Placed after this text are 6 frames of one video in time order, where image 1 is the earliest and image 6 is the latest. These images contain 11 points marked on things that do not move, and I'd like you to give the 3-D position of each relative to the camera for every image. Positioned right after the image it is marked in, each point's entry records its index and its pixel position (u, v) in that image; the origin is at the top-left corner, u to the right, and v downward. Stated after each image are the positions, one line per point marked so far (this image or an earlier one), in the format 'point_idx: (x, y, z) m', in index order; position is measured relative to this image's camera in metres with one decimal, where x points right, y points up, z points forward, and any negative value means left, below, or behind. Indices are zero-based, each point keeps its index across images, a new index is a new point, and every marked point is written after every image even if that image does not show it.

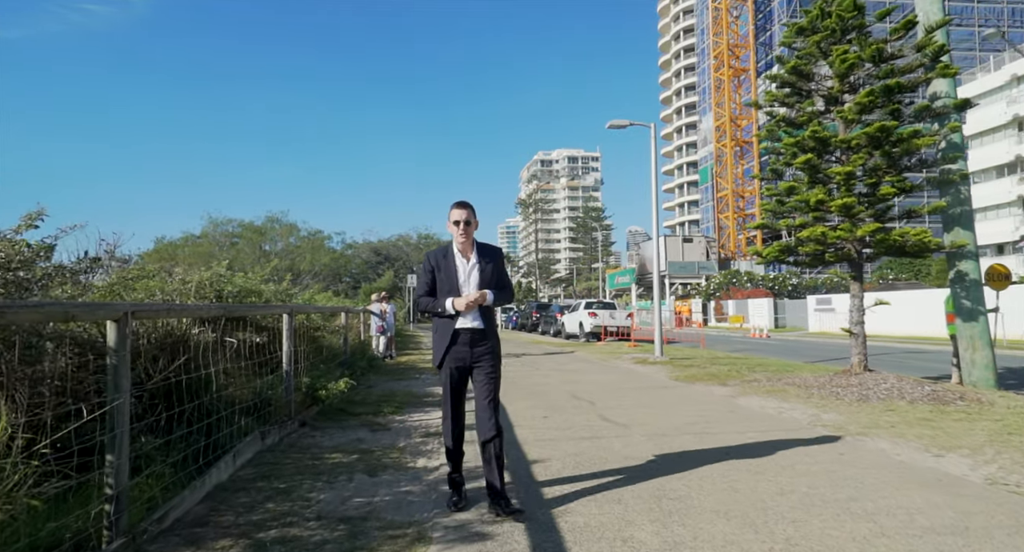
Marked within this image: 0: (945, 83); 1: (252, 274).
0: (+6.3, +2.8, +8.9) m
1: (-3.8, 0.0, +9.1) m
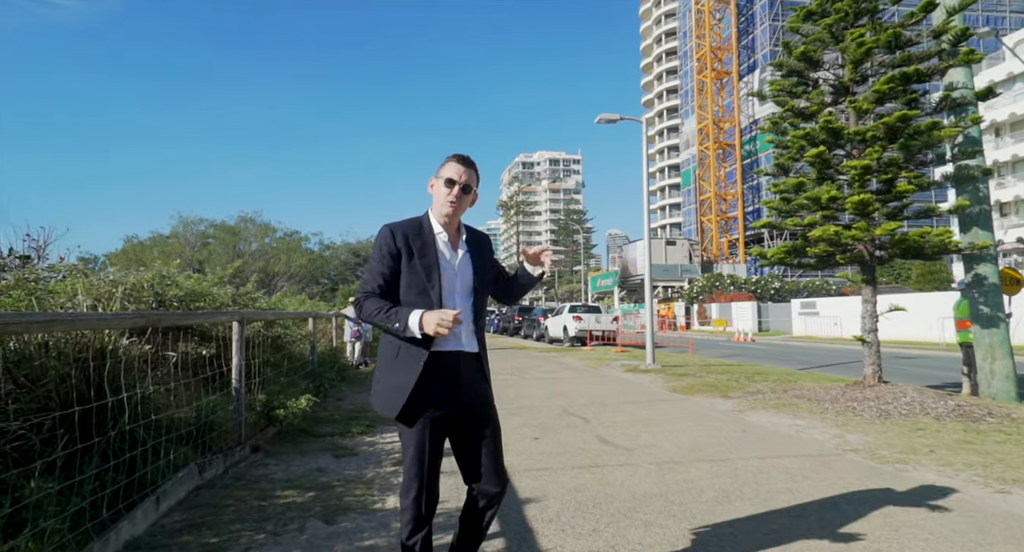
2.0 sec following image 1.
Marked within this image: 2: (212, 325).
0: (+6.1, +2.8, +8.3) m
1: (-4.0, 0.0, +8.2) m
2: (-2.7, -0.4, +5.4) m
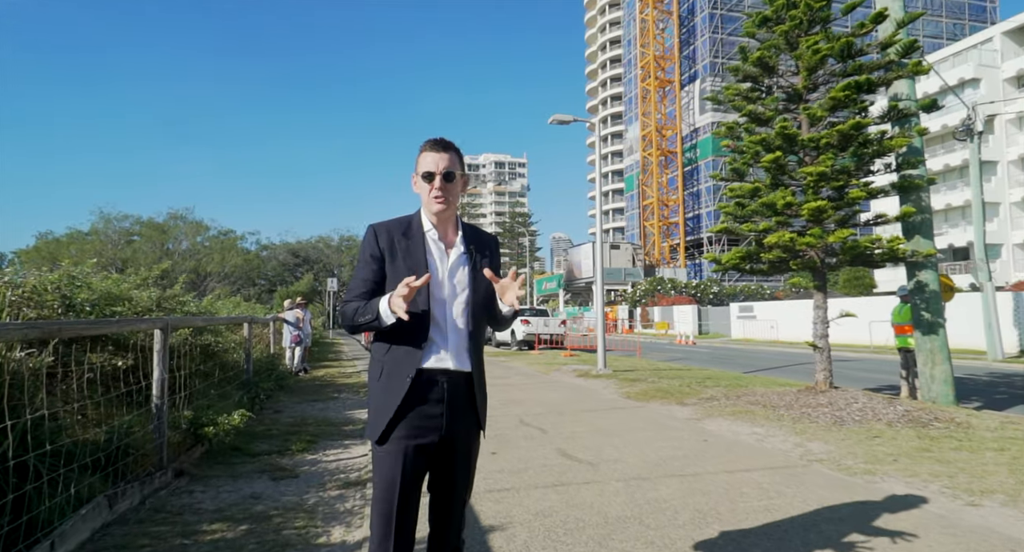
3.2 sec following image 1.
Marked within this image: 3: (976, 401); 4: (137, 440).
0: (+5.5, +2.7, +8.5) m
1: (-4.6, 0.0, +7.4) m
2: (-3.0, -0.5, +4.8) m
3: (+8.0, -2.2, +10.5) m
4: (-2.7, -1.2, +4.4) m
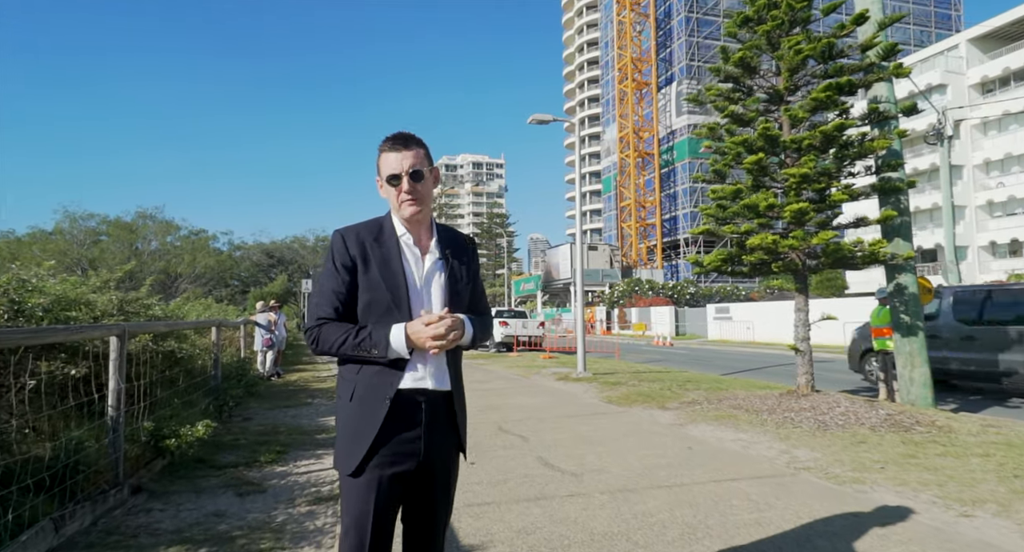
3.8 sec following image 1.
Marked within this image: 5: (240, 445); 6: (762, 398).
0: (+5.2, +2.6, +8.5) m
1: (-4.9, 0.0, +7.0) m
2: (-3.1, -0.5, +4.4) m
3: (+7.6, -2.2, +10.6) m
4: (-2.8, -1.2, +4.1) m
5: (-2.7, -1.7, +6.1) m
6: (+3.4, -1.7, +8.4) m
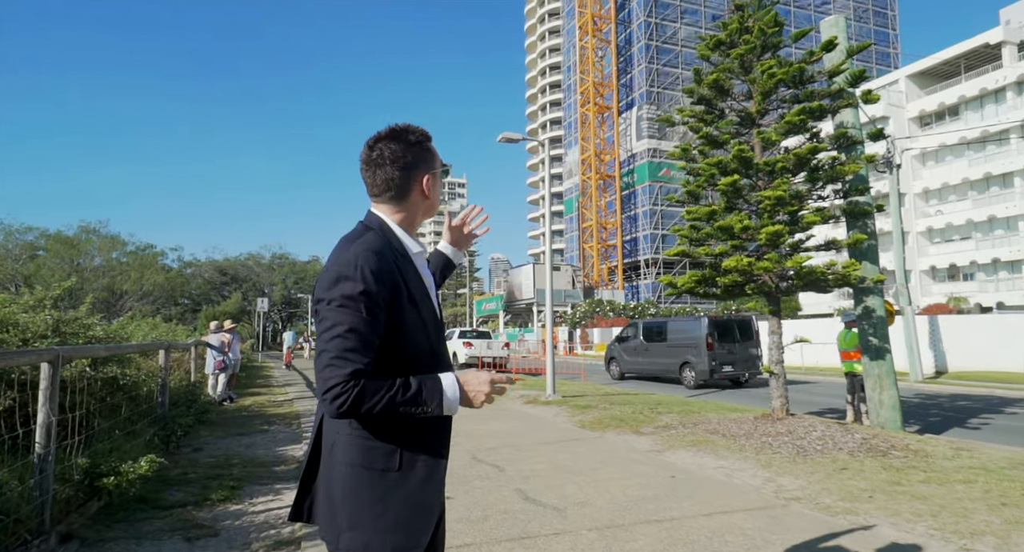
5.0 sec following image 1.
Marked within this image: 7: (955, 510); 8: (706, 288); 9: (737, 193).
0: (+4.8, +2.3, +8.6) m
1: (-5.1, -0.2, +6.4) m
2: (-3.3, -0.6, +3.9) m
3: (+7.1, -2.6, +10.7) m
4: (-2.9, -1.3, +3.6) m
5: (-2.9, -1.8, +5.6) m
6: (+3.0, -2.0, +8.3) m
7: (+3.3, -1.7, +4.5) m
8: (+2.8, -0.2, +8.8) m
9: (+3.1, +1.1, +8.3) m
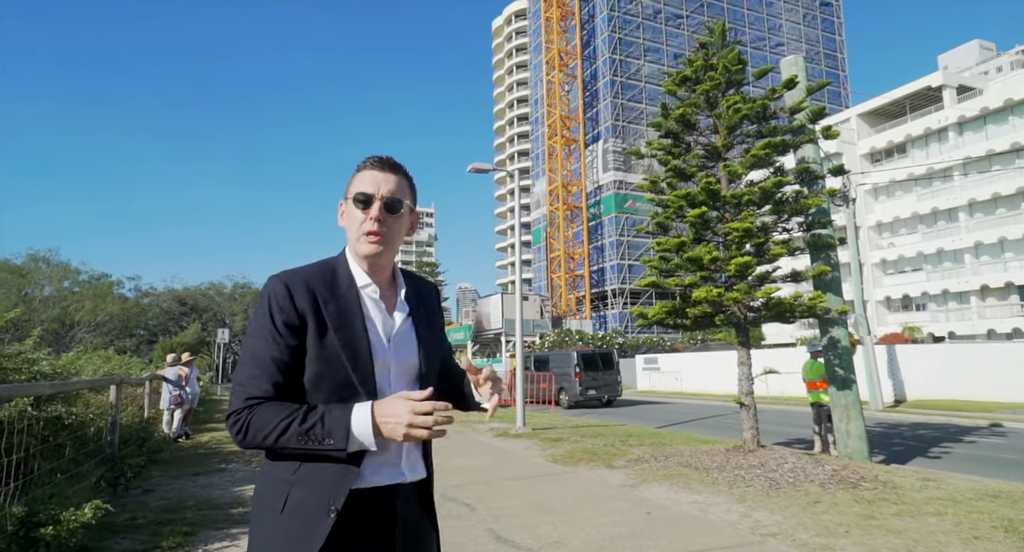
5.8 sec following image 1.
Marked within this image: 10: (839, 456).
0: (+4.4, +1.9, +8.9) m
1: (-5.4, -0.5, +6.0) m
2: (-3.4, -0.8, +3.6) m
3: (+6.5, -3.2, +10.8) m
4: (-3.1, -1.5, +3.2) m
5: (-3.2, -2.1, +5.2) m
6: (+2.6, -2.4, +8.2) m
7: (+3.1, -2.0, +4.5) m
8: (+2.4, -0.6, +8.8) m
9: (+2.7, +0.7, +8.4) m
10: (+4.8, -2.6, +8.8) m
